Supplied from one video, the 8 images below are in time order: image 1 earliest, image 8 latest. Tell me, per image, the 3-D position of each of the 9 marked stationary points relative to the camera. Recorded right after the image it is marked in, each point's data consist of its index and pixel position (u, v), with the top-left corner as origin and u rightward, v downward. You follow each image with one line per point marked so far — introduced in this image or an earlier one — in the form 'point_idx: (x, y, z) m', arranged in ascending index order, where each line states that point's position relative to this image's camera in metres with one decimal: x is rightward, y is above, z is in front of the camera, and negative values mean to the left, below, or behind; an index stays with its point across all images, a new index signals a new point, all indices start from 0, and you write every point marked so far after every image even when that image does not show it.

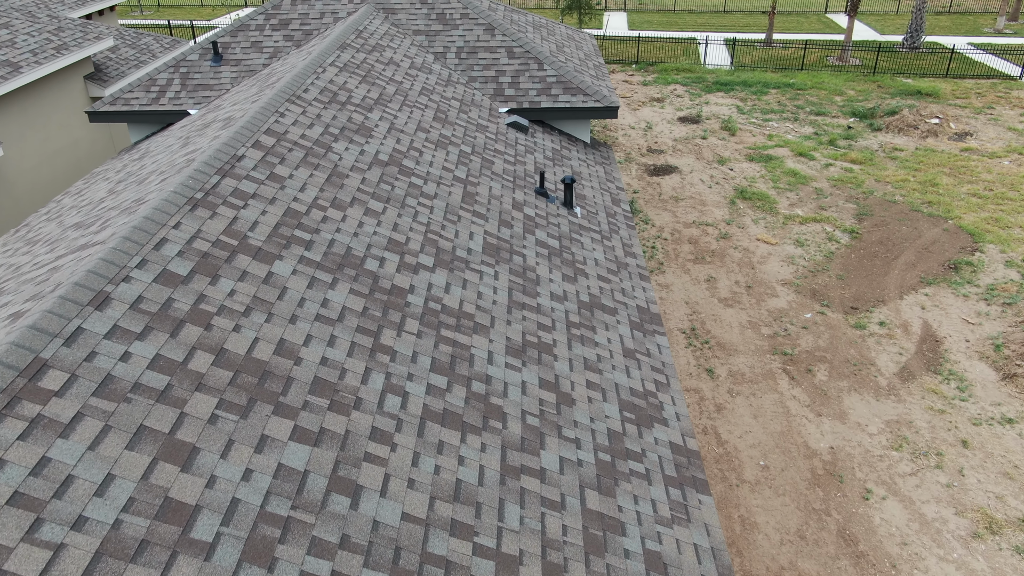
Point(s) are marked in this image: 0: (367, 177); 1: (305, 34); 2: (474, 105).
0: (-1.9, +1.4, +9.0) m
1: (-4.4, +5.5, +15.0) m
2: (-0.7, +3.4, +13.1) m
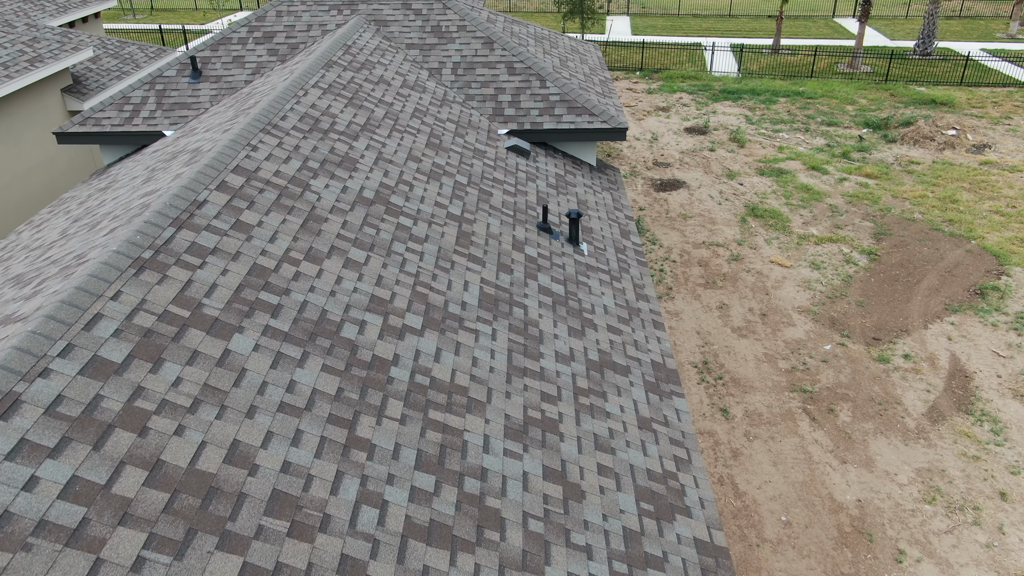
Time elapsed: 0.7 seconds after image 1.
0: (-1.9, +0.8, +8.0) m
1: (-4.4, +4.8, +14.0) m
2: (-0.7, +2.8, +12.1) m
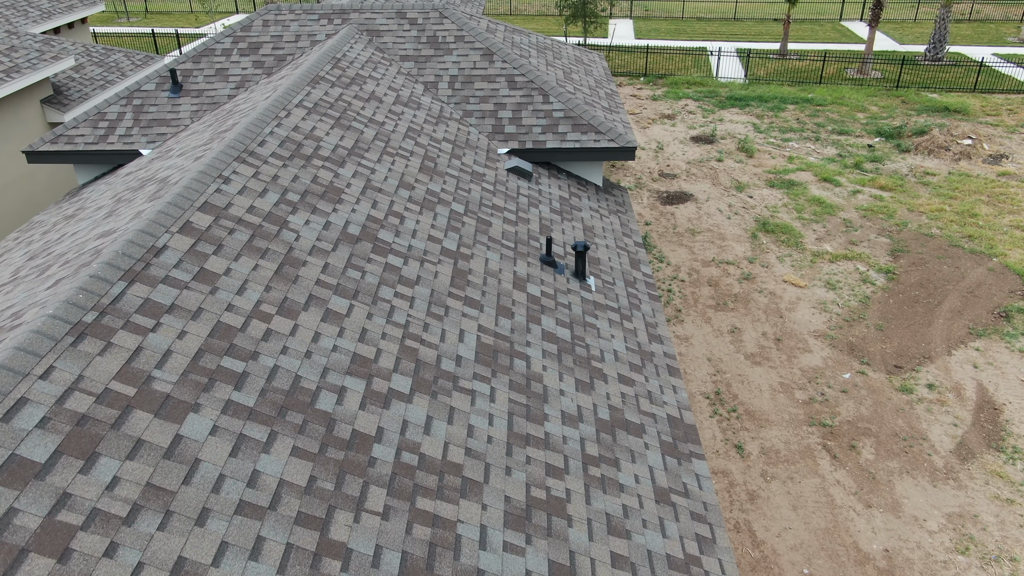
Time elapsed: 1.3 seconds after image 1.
0: (-1.9, +0.3, +7.2) m
1: (-4.4, +4.3, +13.1) m
2: (-0.7, +2.3, +11.3) m
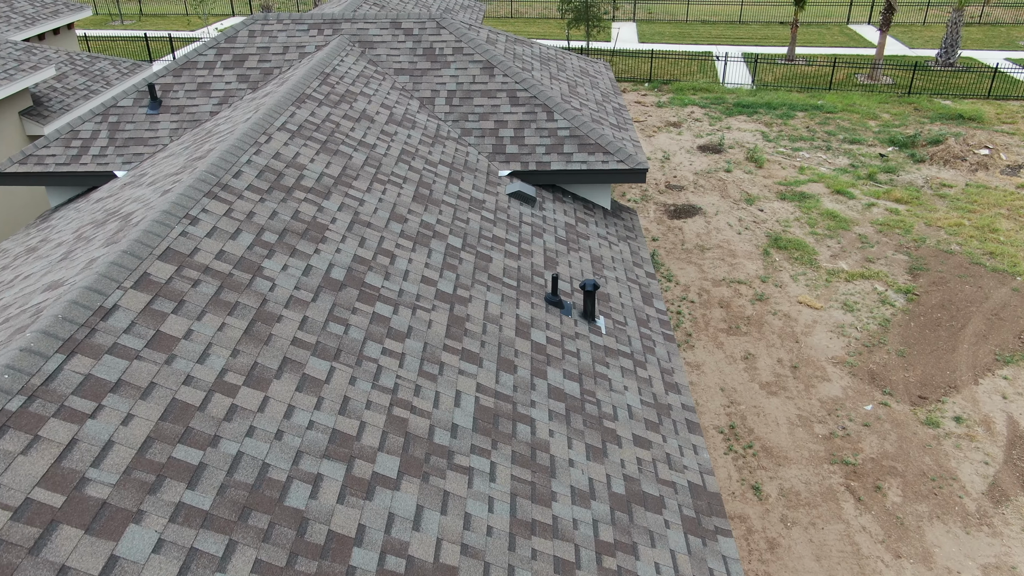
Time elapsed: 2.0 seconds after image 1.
0: (-1.8, -0.2, +6.3) m
1: (-4.4, +3.8, +12.3) m
2: (-0.7, +1.8, +10.5) m
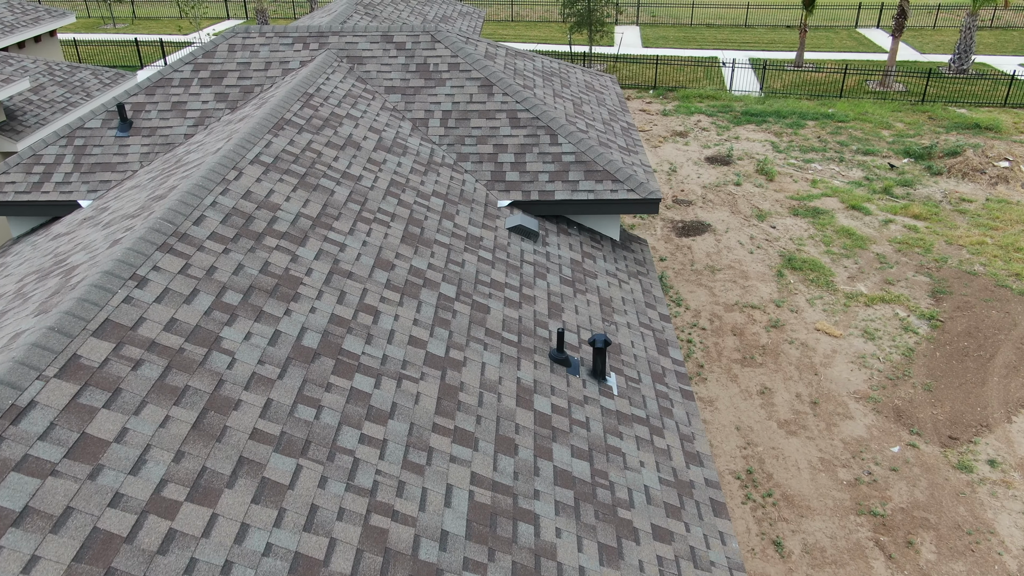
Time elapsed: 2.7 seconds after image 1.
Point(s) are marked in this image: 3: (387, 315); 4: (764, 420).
0: (-1.8, -0.8, +5.4) m
1: (-4.4, +3.2, +11.4) m
2: (-0.7, +1.2, +9.5) m
3: (-1.2, -0.3, +6.8) m
4: (+4.8, -2.5, +13.3) m
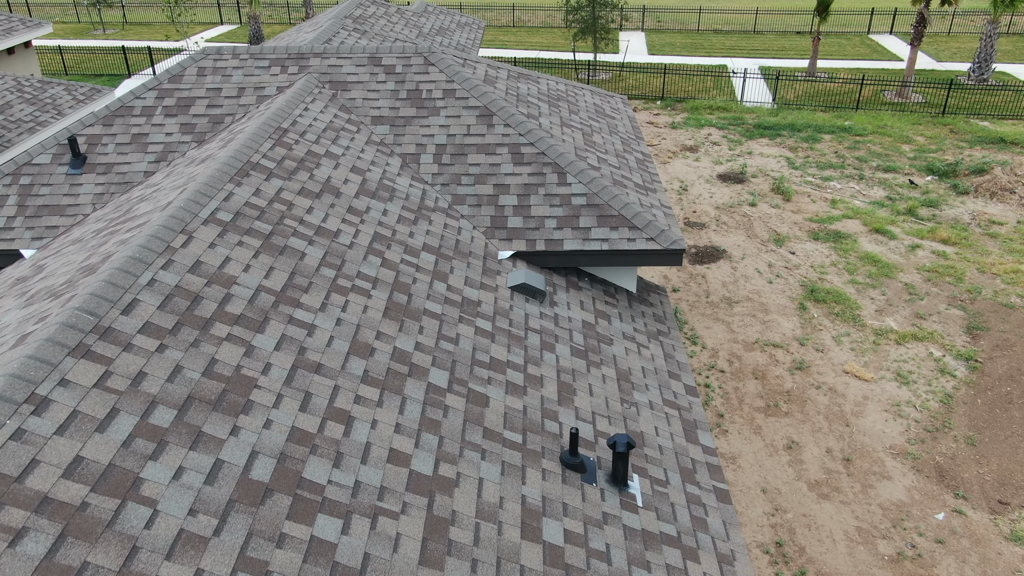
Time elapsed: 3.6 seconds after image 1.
0: (-1.8, -1.6, +4.1) m
1: (-4.3, +2.4, +10.1) m
2: (-0.6, +0.4, +8.3) m
3: (-1.2, -1.1, +5.6) m
4: (+4.8, -3.3, +12.0) m
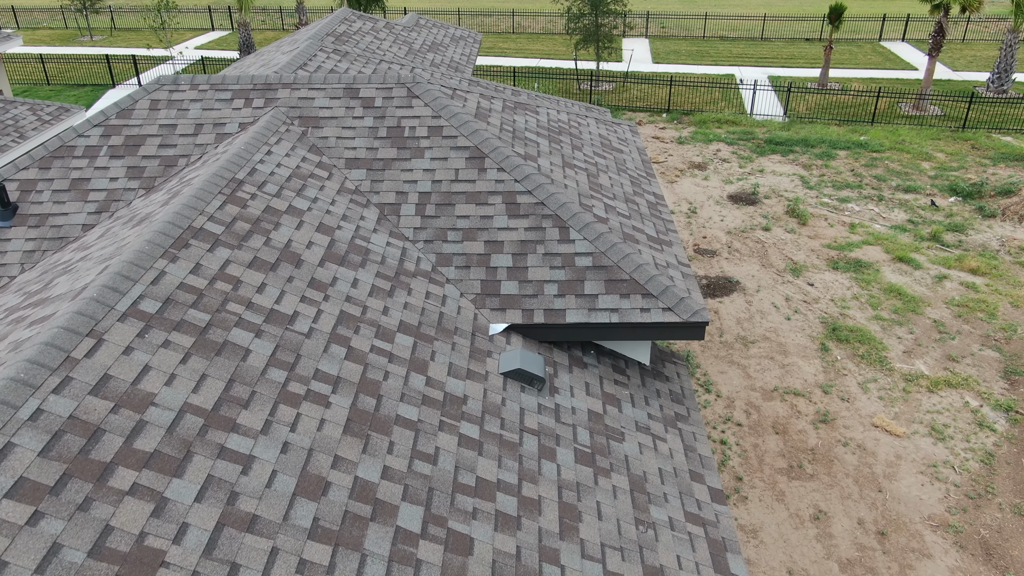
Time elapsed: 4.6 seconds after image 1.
0: (-1.9, -2.5, +2.8) m
1: (-4.4, +1.6, +8.8) m
2: (-0.7, -0.5, +7.0) m
3: (-1.3, -1.9, +4.3) m
4: (+4.8, -4.2, +10.7) m
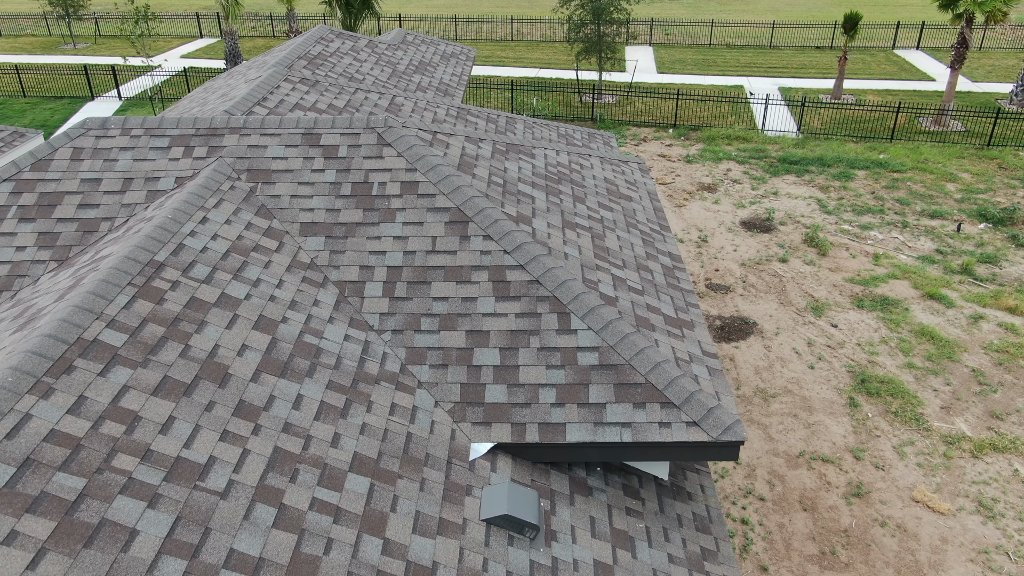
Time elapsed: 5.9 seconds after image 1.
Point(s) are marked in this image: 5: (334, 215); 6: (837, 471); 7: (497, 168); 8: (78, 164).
0: (-2.0, -3.5, +1.3) m
1: (-4.5, +0.6, +7.3) m
2: (-0.8, -1.4, +5.5) m
3: (-1.4, -2.9, +2.8) m
4: (+4.6, -5.1, +9.2) m
5: (-1.9, +0.8, +7.5) m
6: (+5.7, -3.2, +12.2) m
7: (-0.2, +1.5, +8.6) m
8: (-4.9, +1.4, +8.0) m
